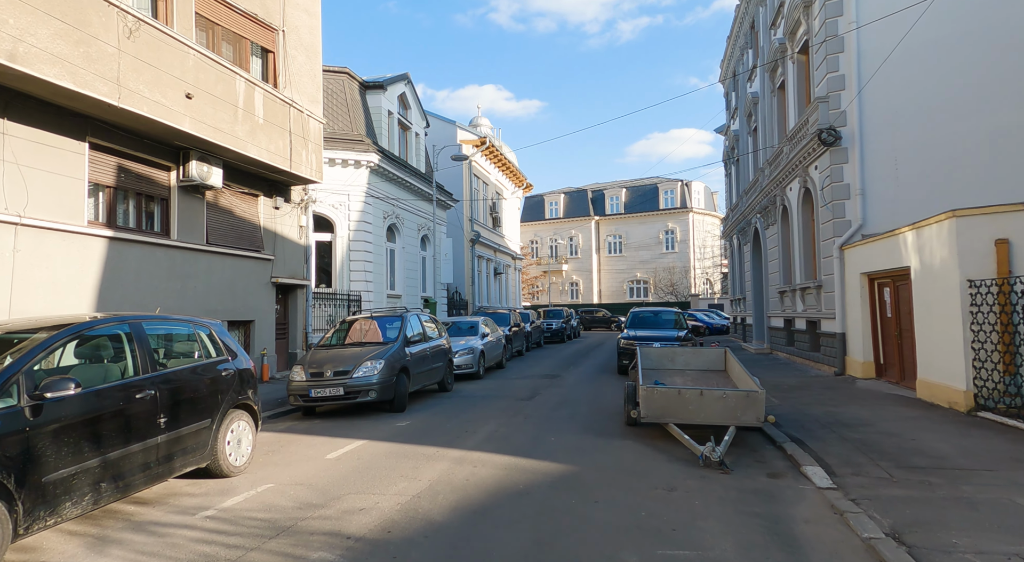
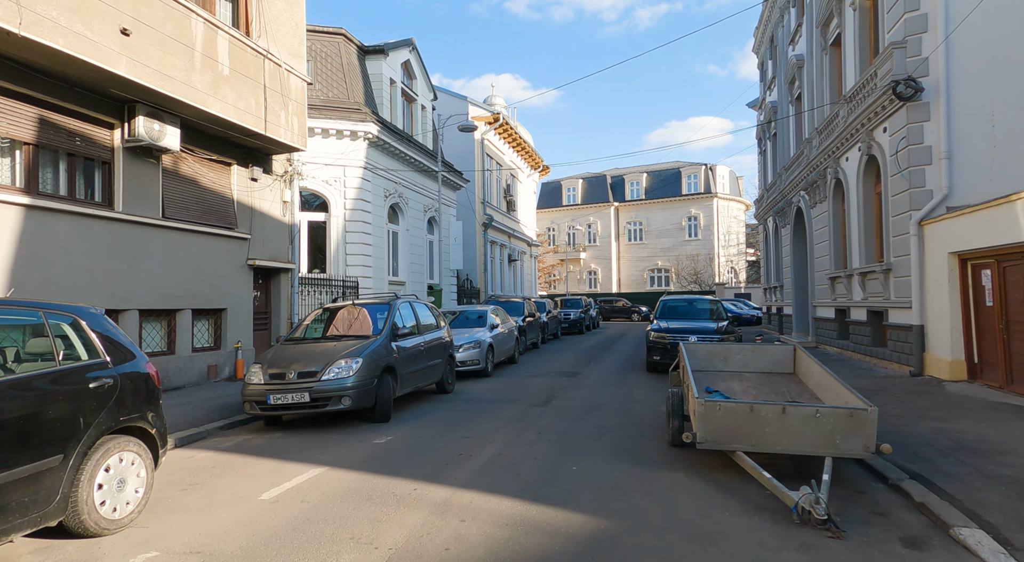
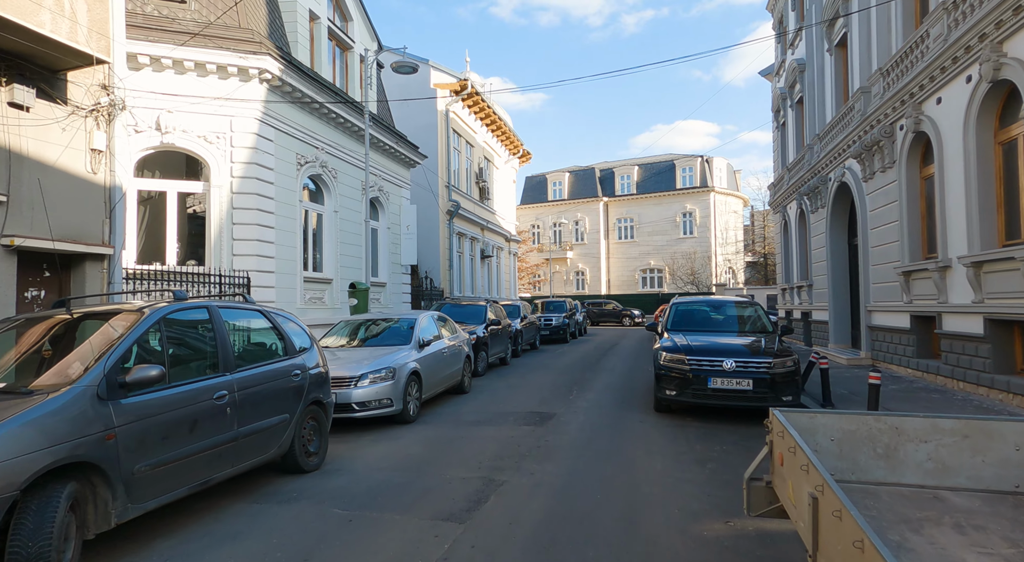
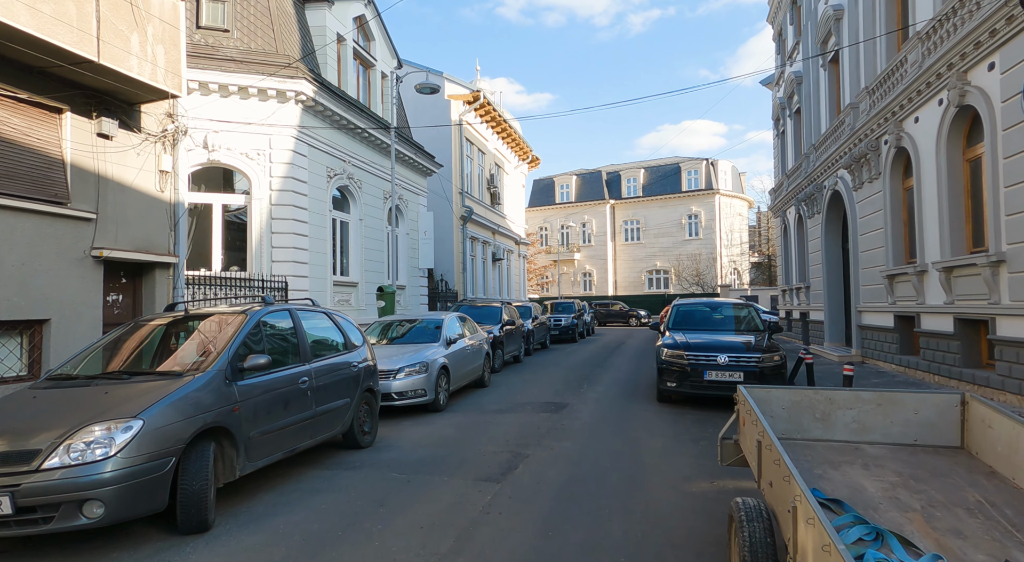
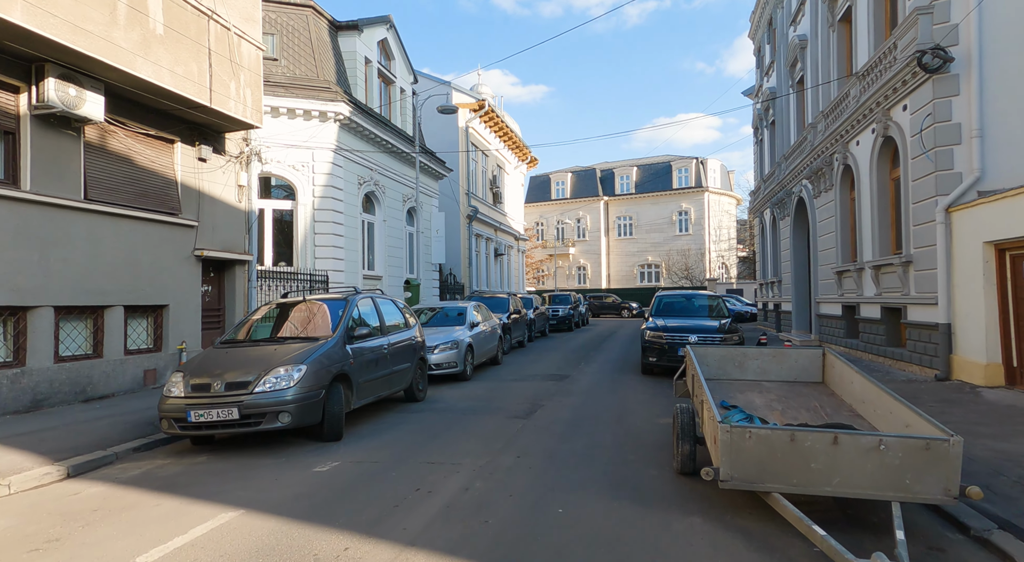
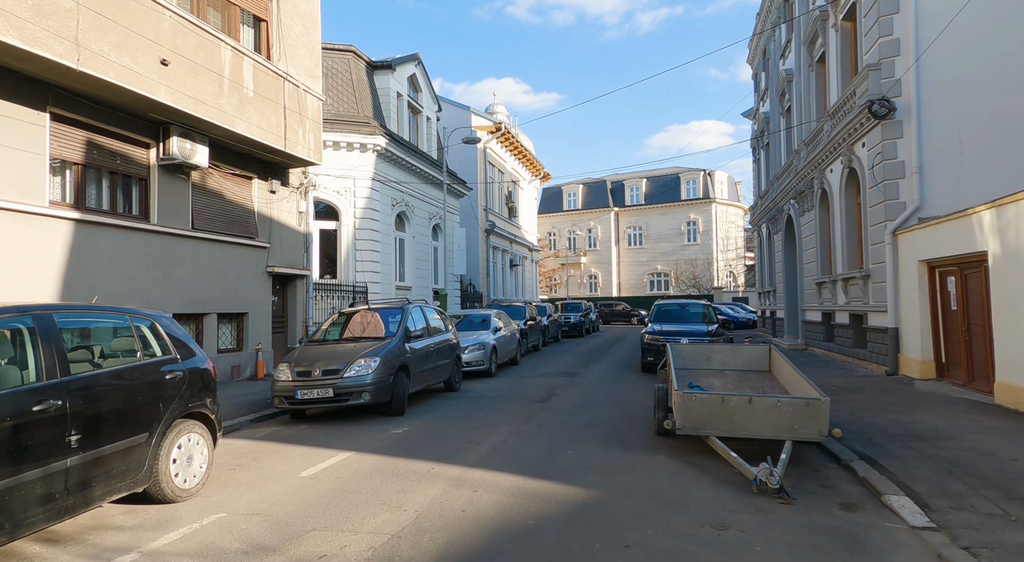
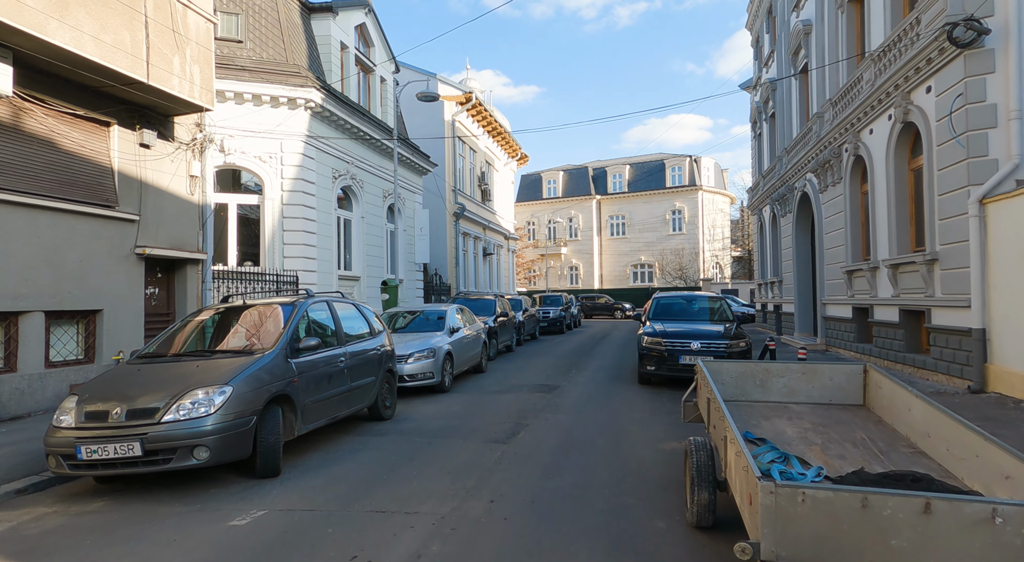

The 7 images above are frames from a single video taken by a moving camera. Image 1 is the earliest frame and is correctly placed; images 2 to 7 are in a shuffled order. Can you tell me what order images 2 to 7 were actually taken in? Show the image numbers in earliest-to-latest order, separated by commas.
6, 2, 5, 7, 4, 3
